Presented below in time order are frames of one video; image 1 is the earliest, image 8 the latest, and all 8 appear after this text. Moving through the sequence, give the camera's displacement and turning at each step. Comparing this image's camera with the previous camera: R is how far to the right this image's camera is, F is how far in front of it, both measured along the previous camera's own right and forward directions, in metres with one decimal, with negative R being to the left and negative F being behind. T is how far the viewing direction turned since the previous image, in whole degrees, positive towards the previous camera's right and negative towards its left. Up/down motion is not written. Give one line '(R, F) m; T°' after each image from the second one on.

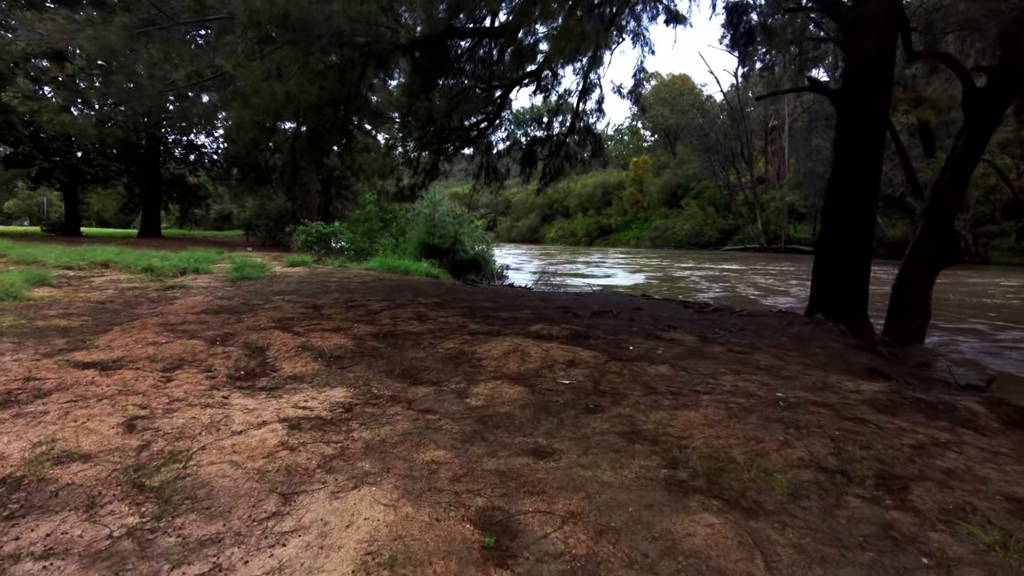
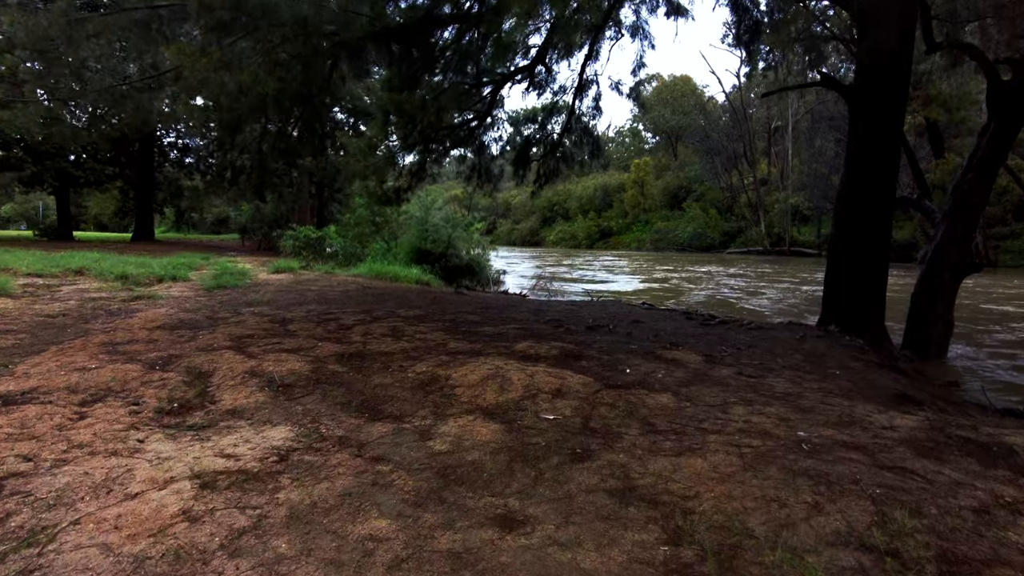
(+0.1, +0.6) m; 0°
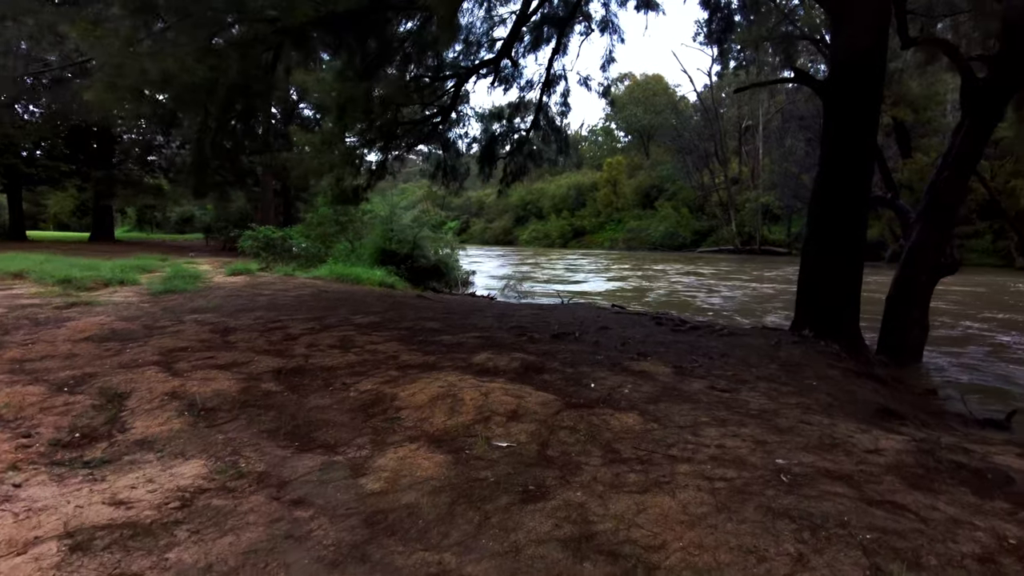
(+0.1, +0.3) m; +2°
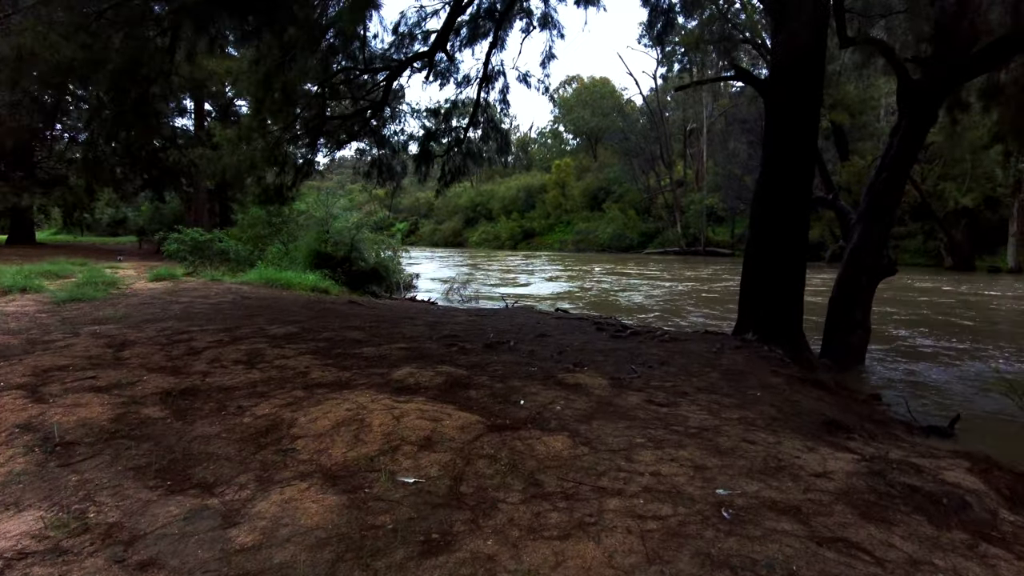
(+0.2, +0.4) m; +4°
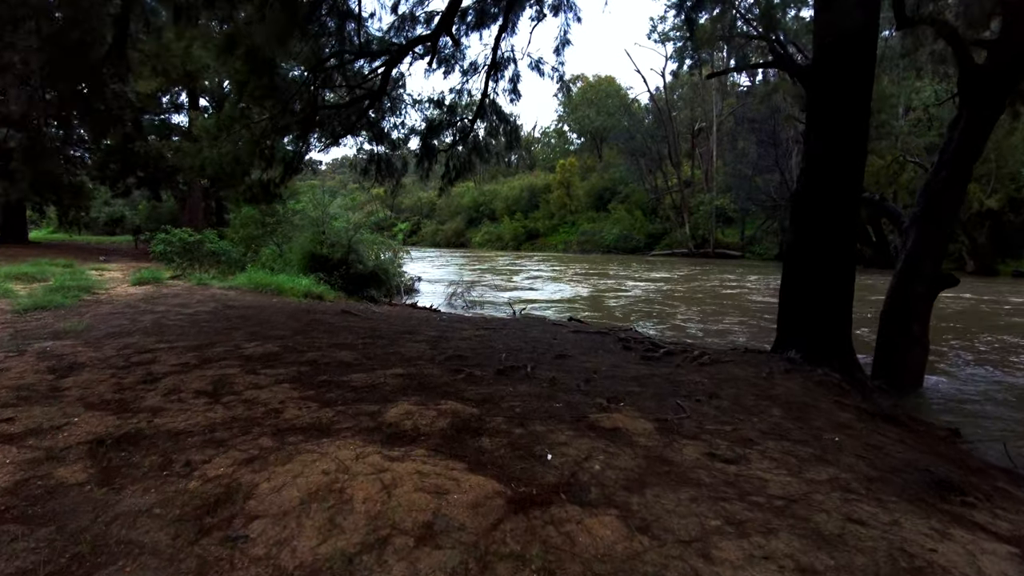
(-0.1, +0.8) m; 0°
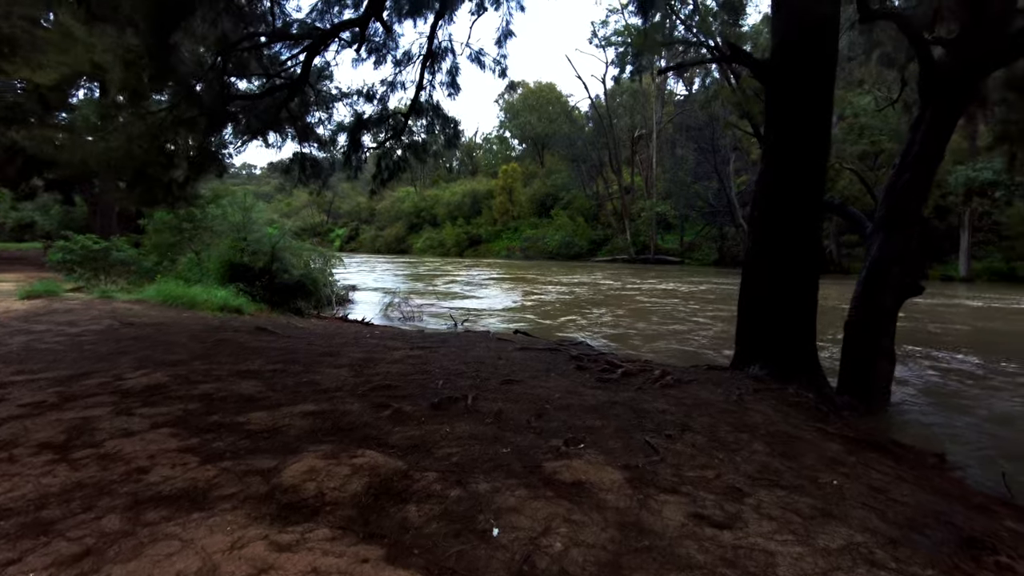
(0.0, +0.6) m; +5°
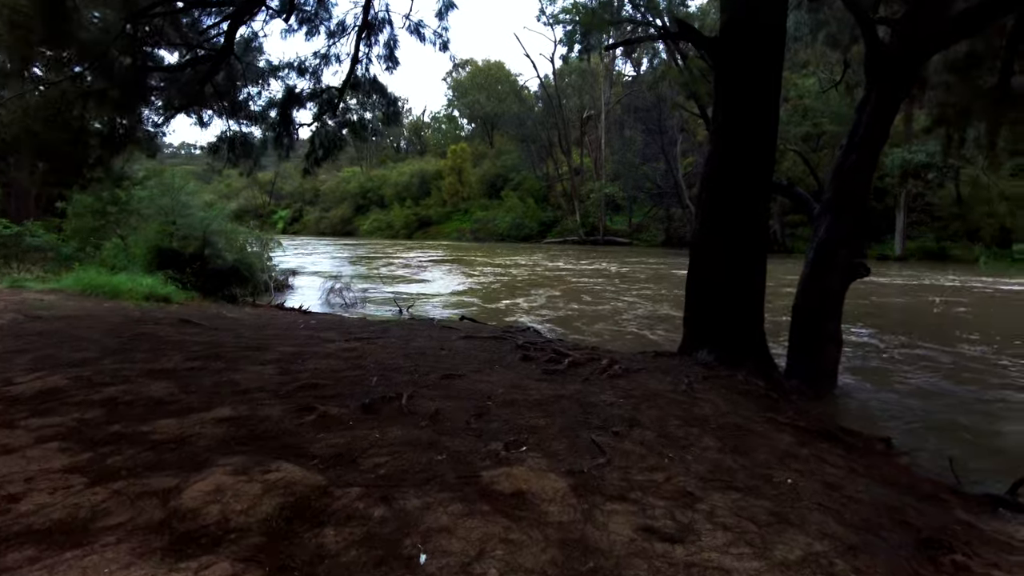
(+0.1, +0.3) m; +4°
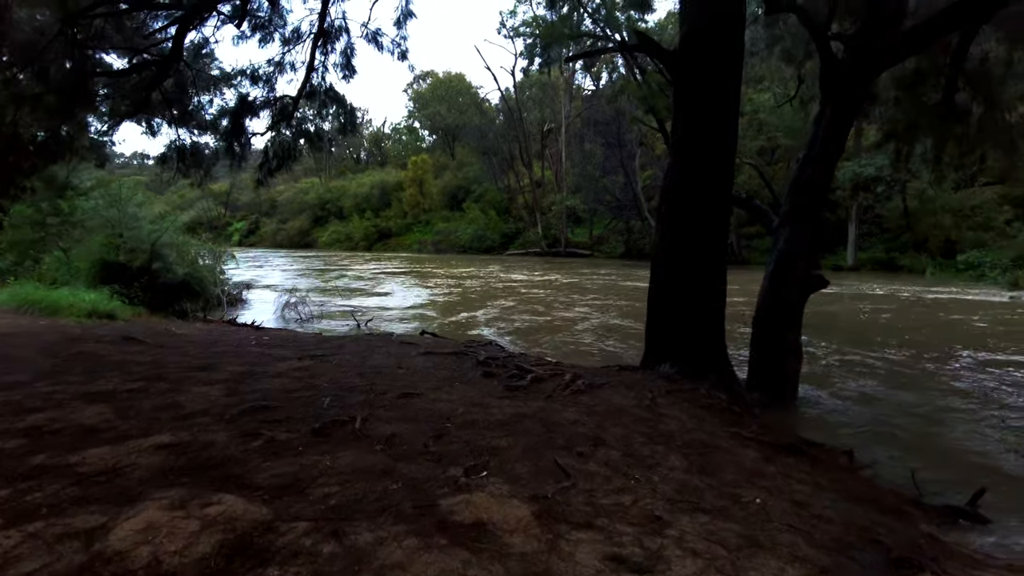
(0.0, +0.1) m; +3°
